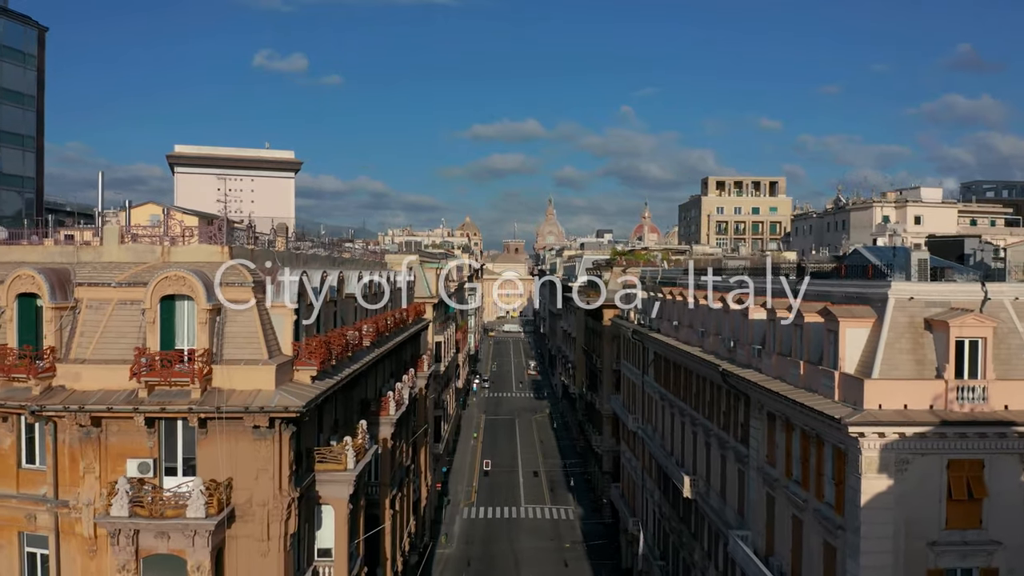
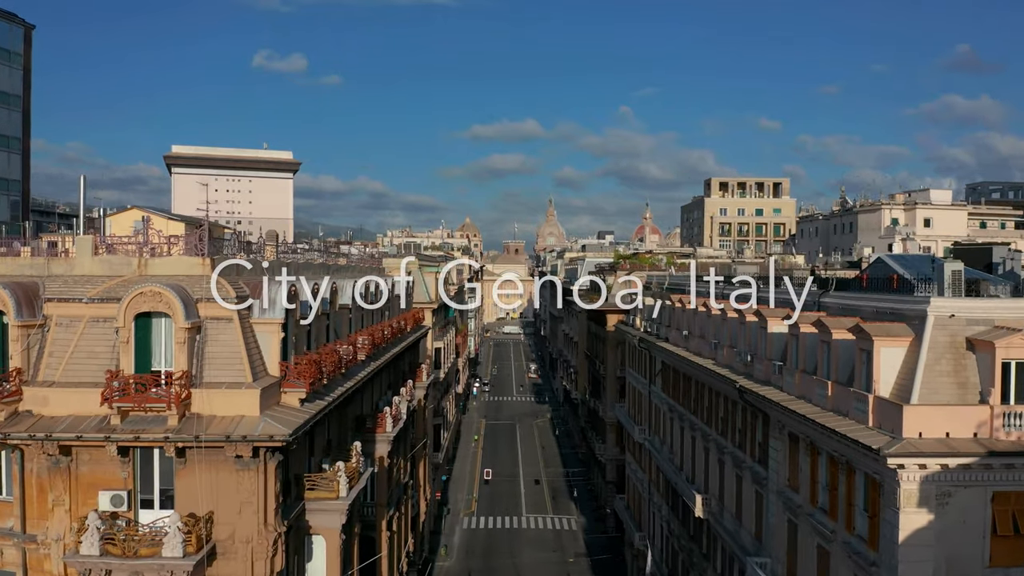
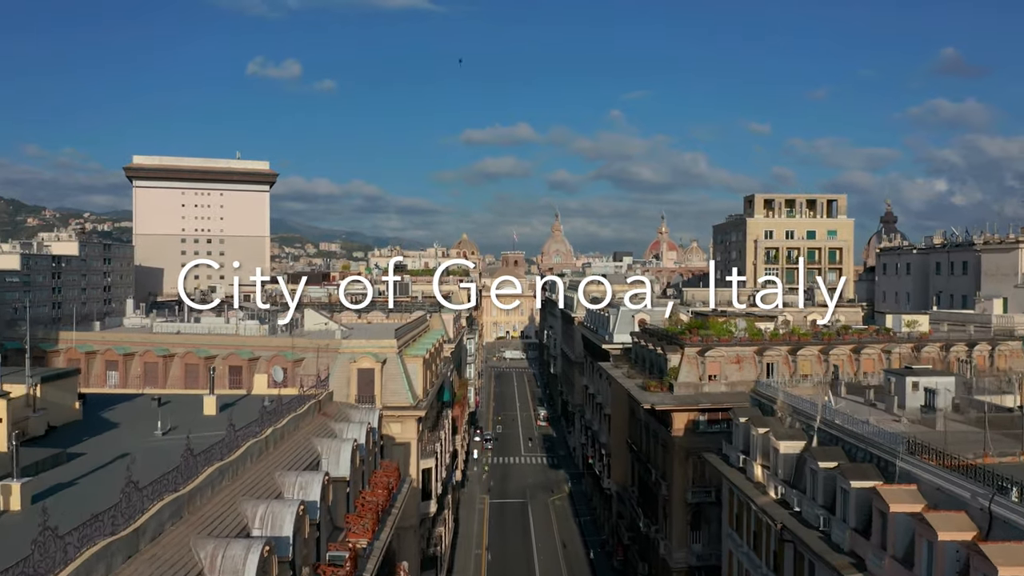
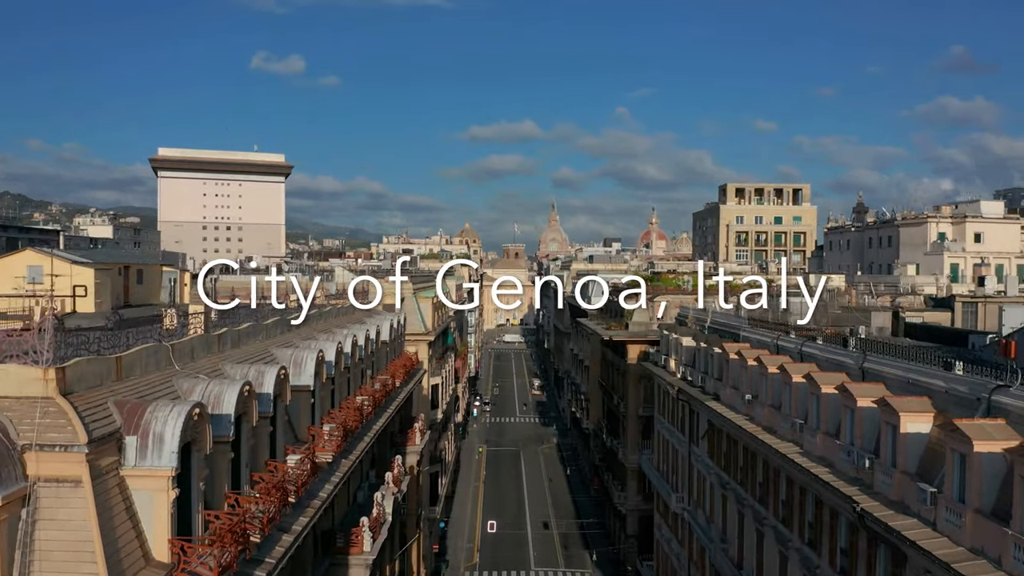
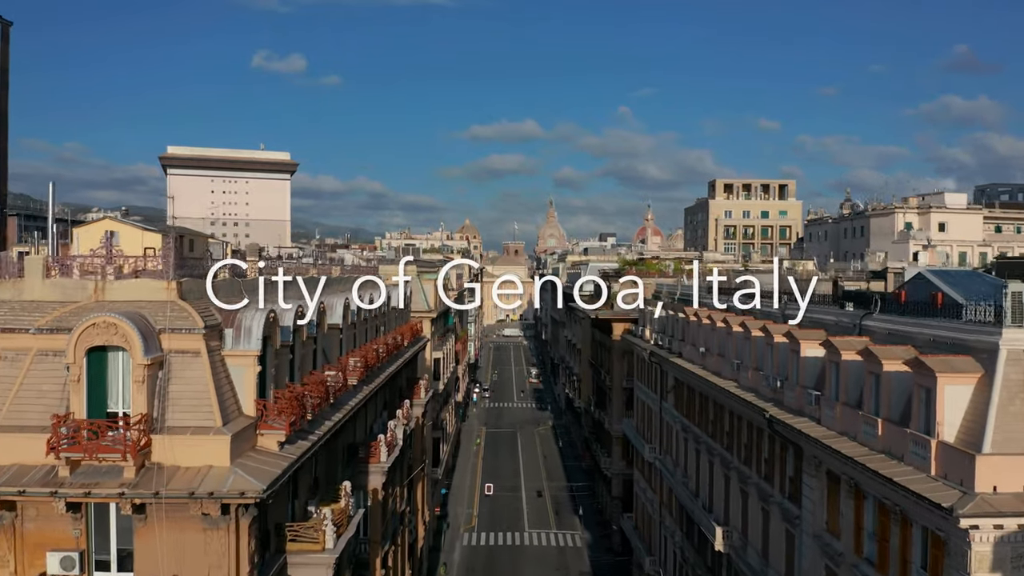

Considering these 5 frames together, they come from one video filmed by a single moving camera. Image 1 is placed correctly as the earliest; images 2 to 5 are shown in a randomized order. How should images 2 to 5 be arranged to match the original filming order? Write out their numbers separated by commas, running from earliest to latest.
2, 5, 4, 3
